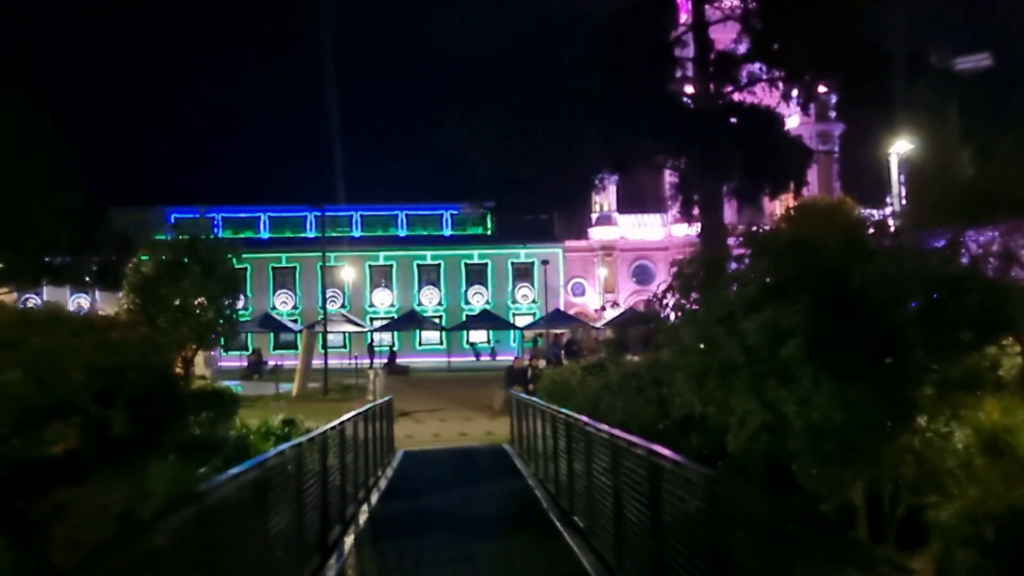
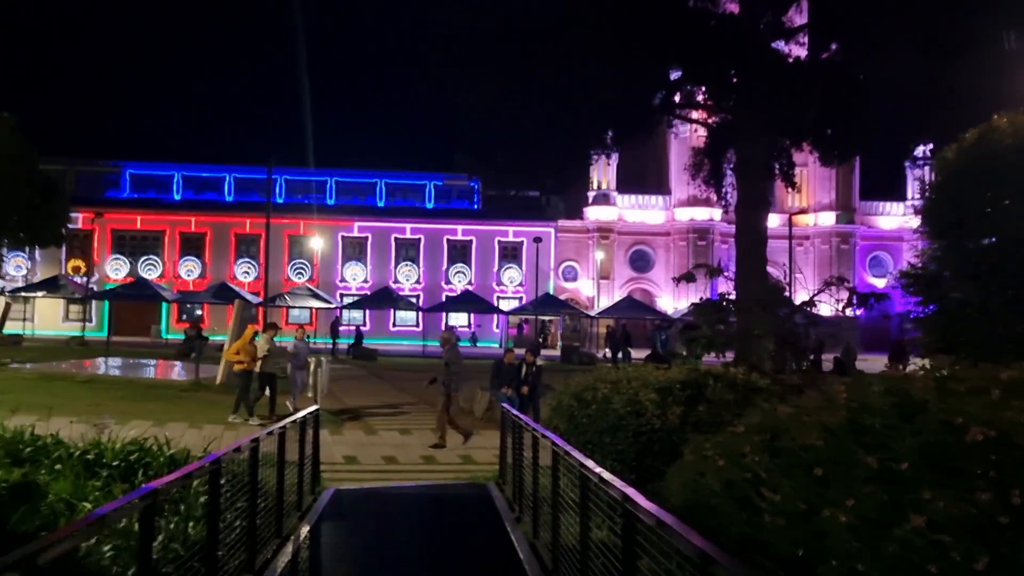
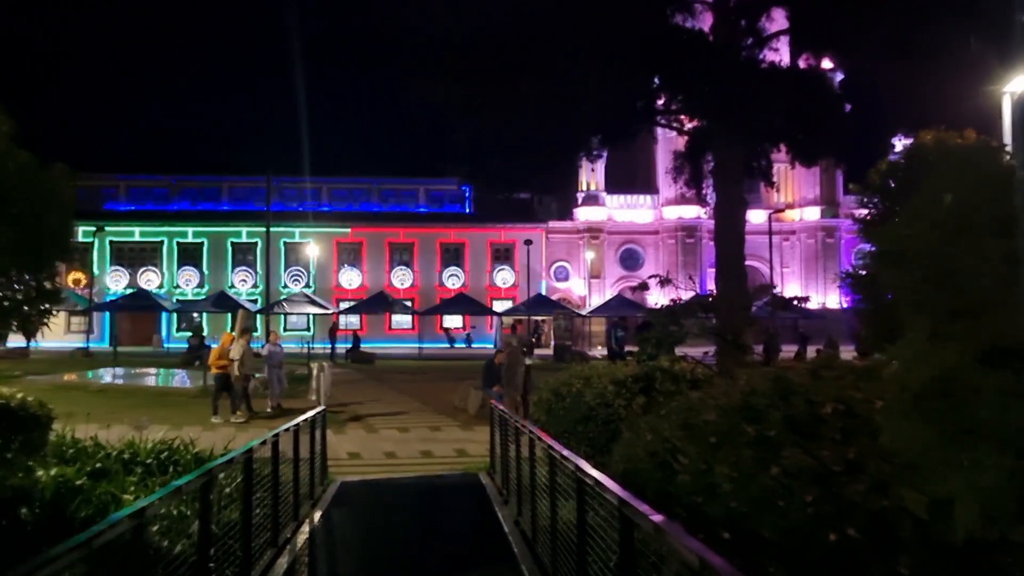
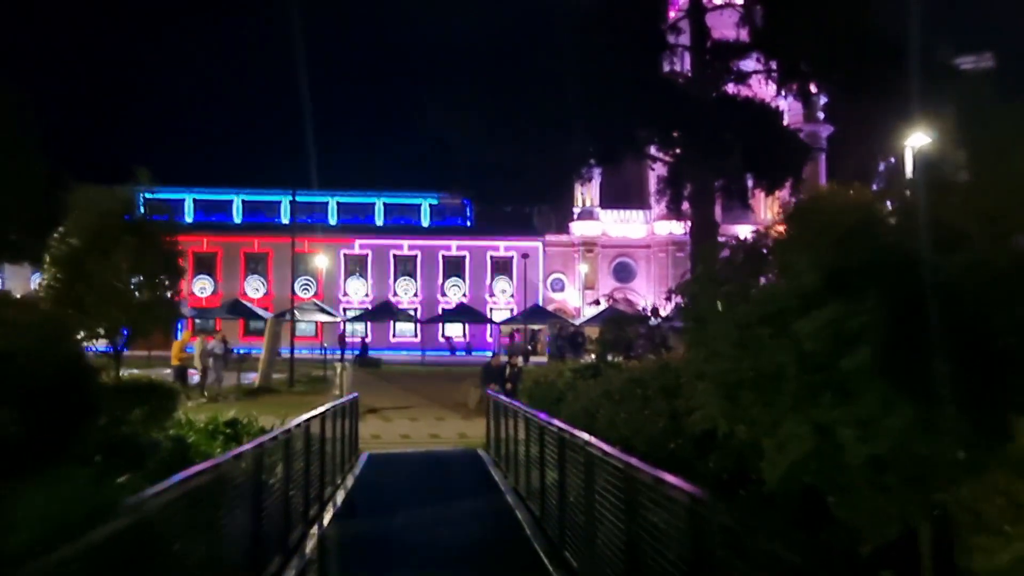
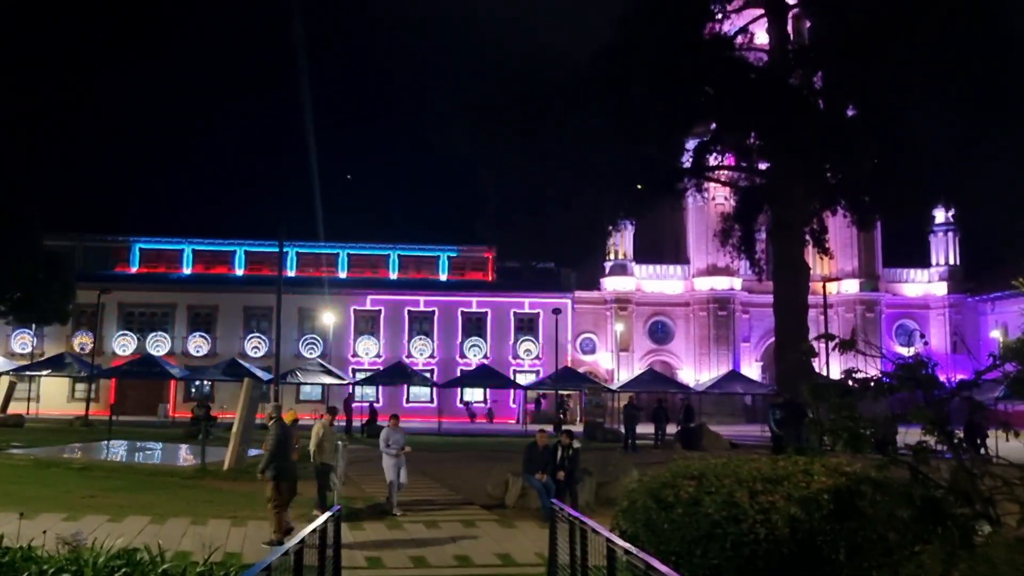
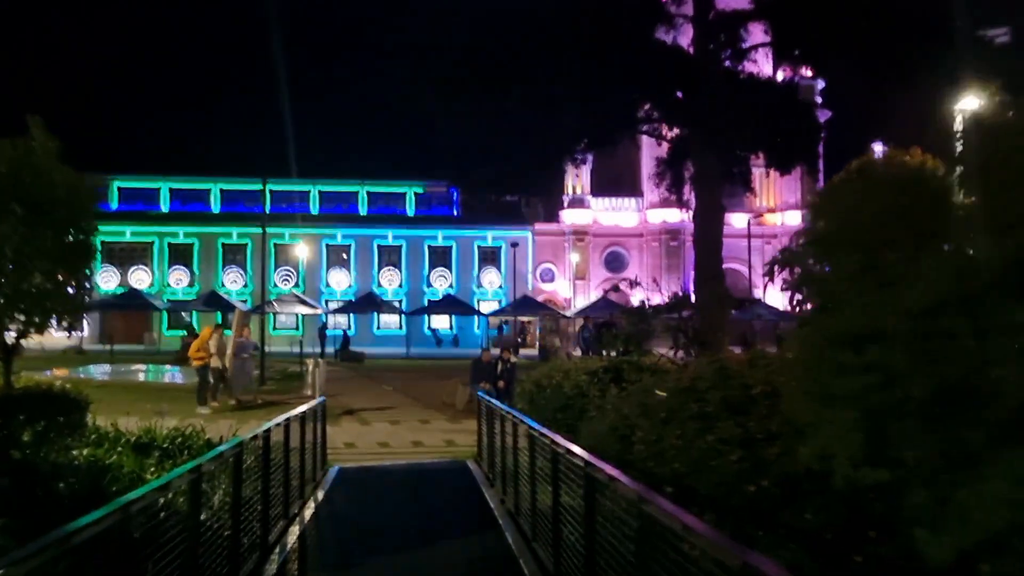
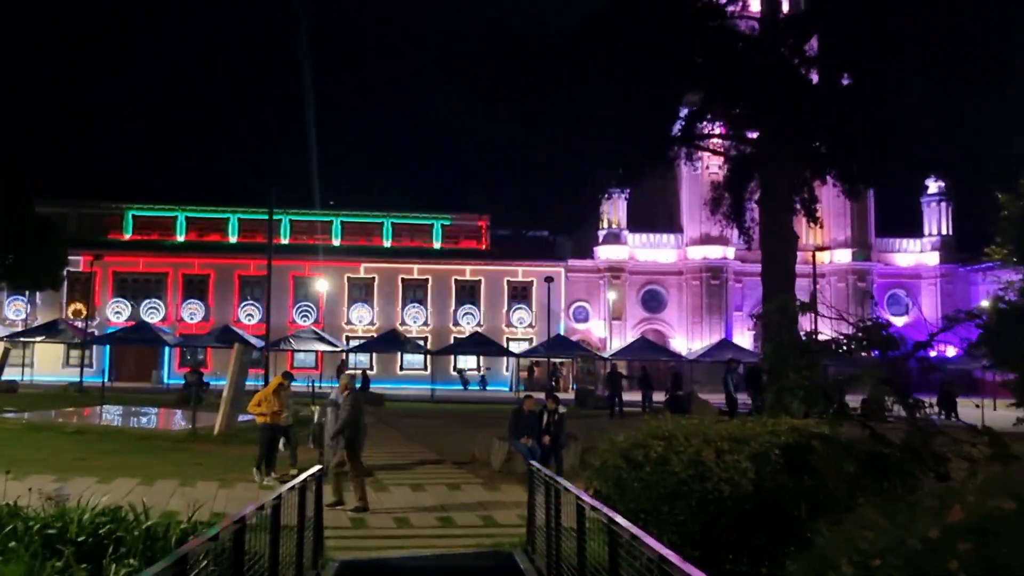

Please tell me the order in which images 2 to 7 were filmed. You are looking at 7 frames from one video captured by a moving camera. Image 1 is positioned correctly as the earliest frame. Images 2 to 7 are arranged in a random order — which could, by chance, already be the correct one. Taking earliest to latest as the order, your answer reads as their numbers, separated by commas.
4, 6, 3, 2, 7, 5
